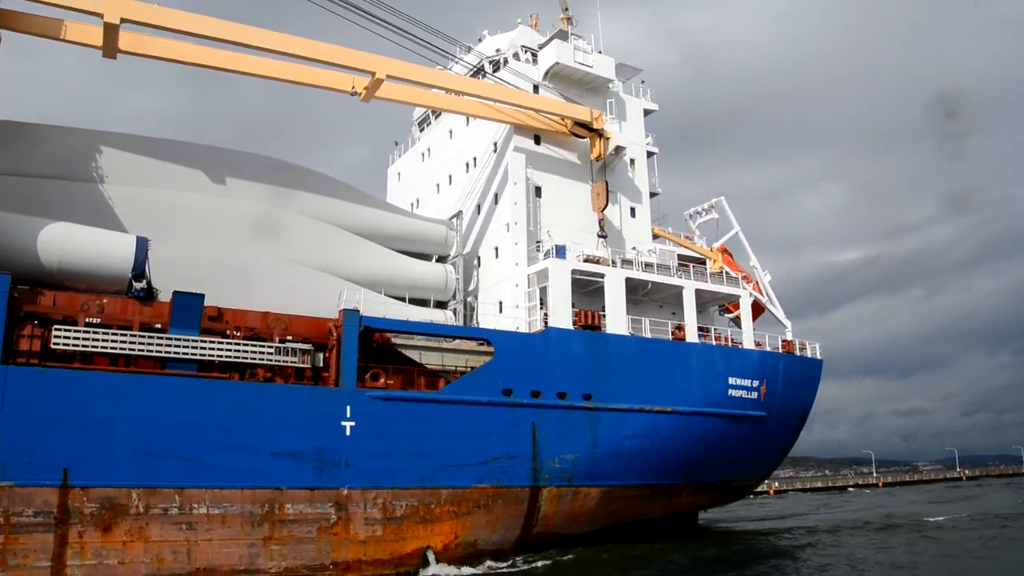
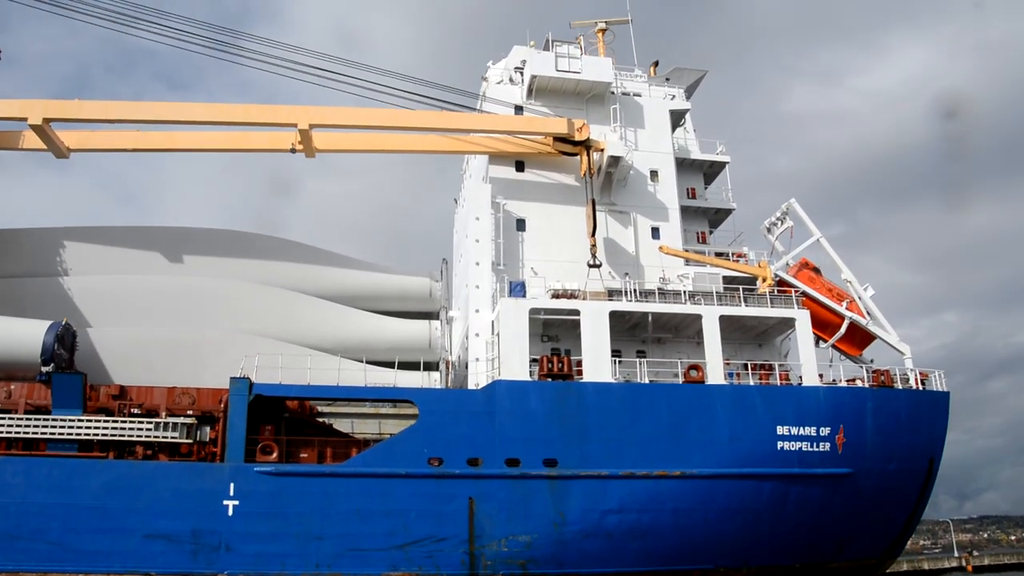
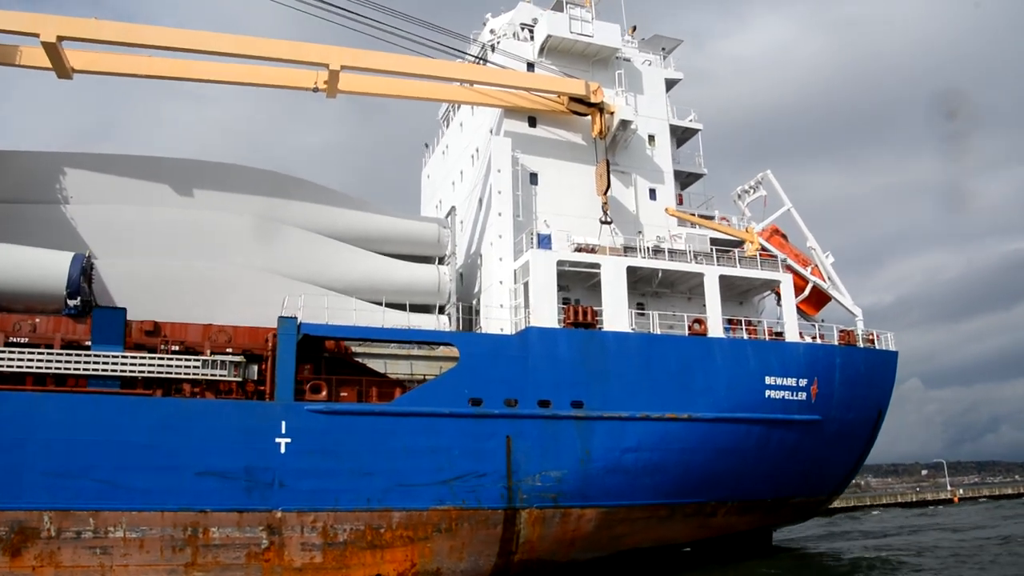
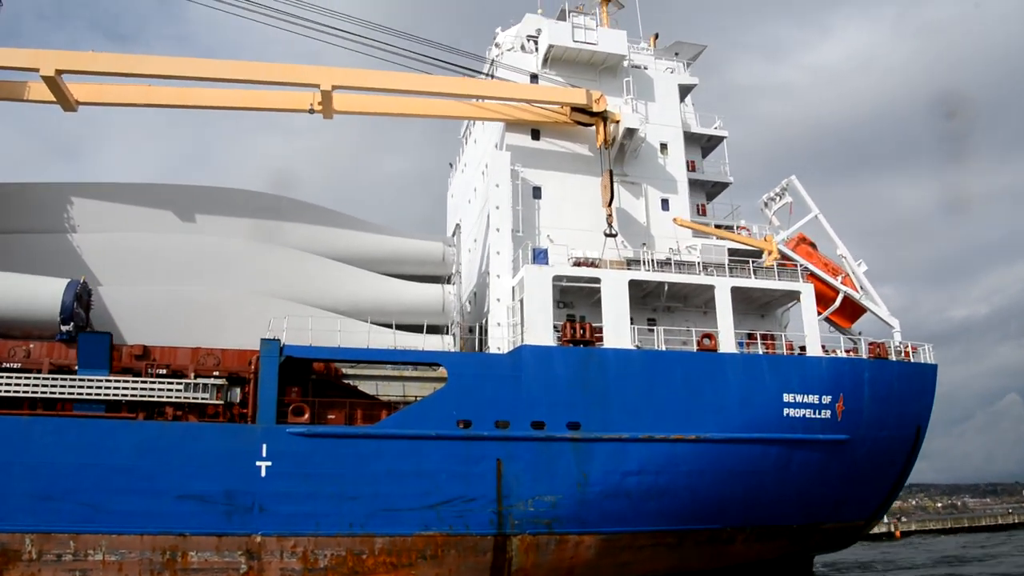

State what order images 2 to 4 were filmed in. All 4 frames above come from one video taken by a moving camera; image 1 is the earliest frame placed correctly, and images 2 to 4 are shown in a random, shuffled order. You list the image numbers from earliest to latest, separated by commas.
3, 4, 2
